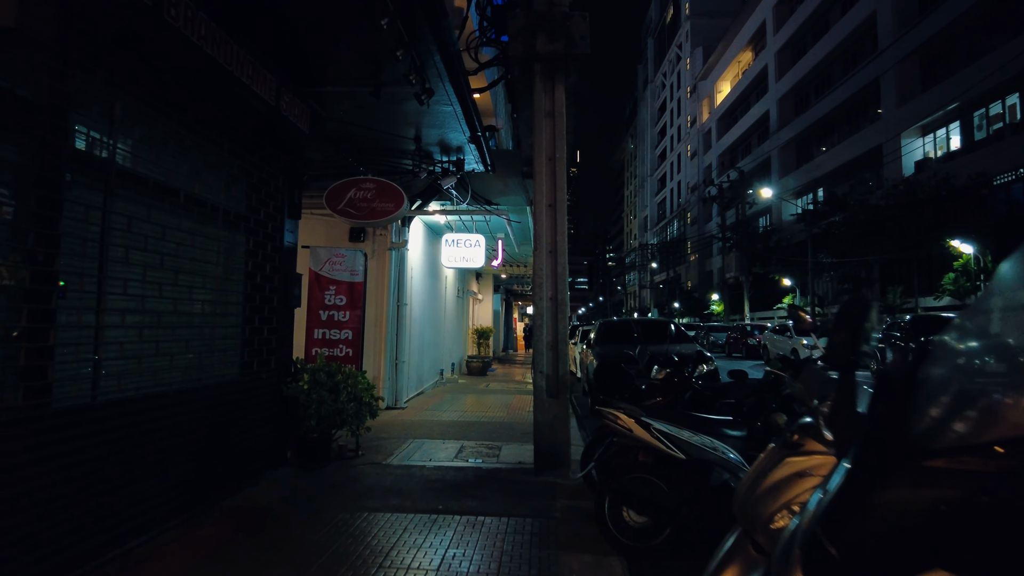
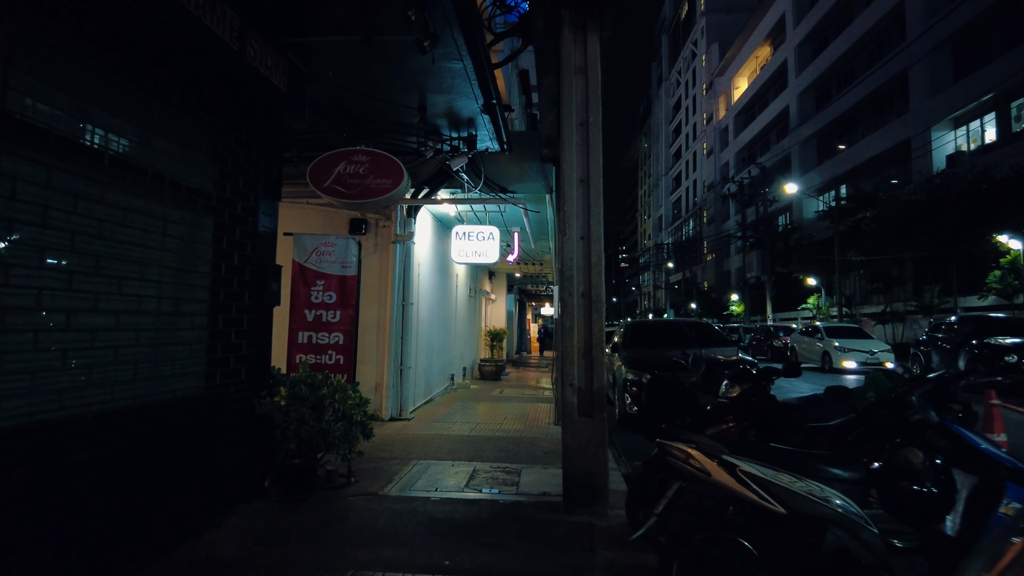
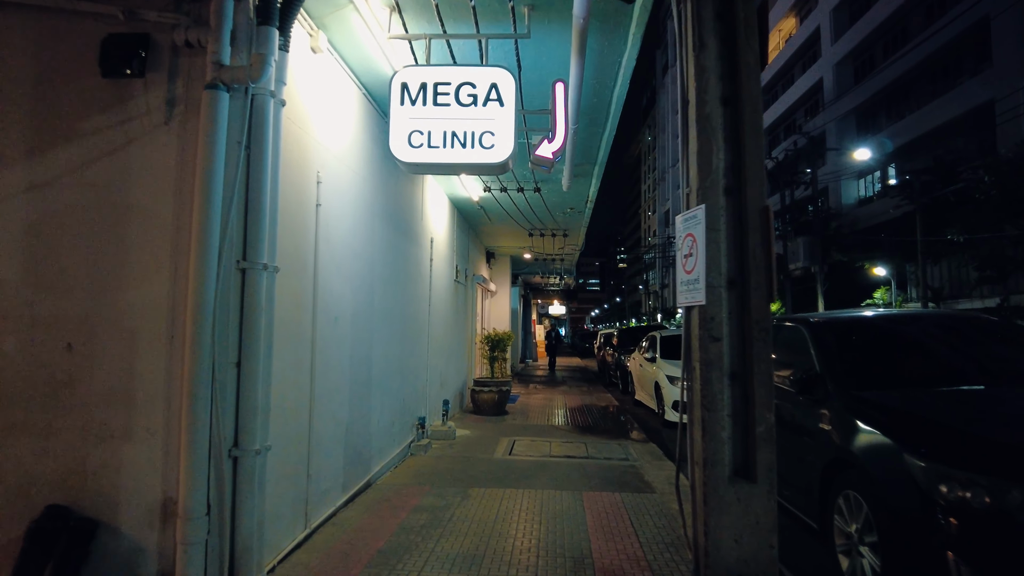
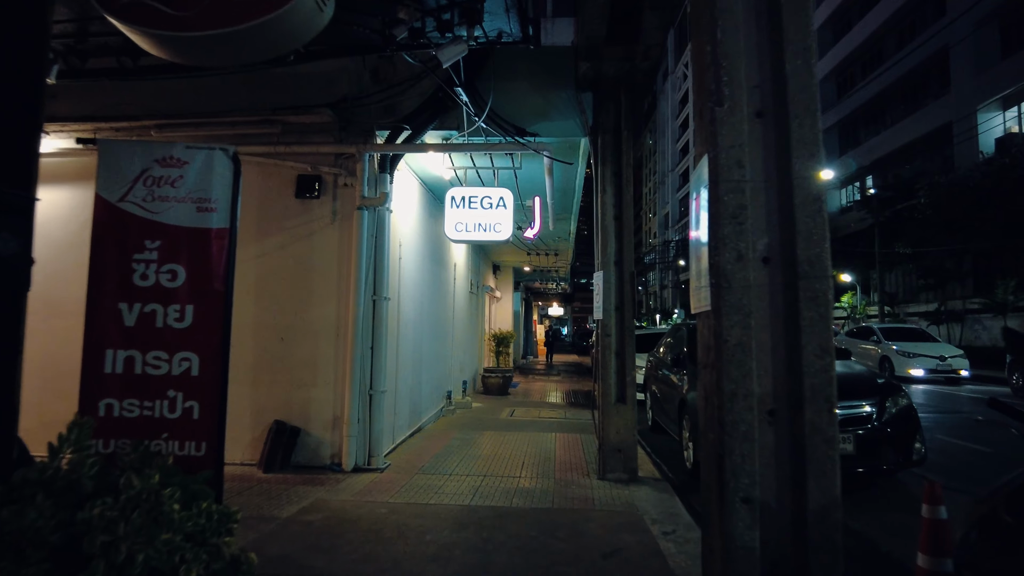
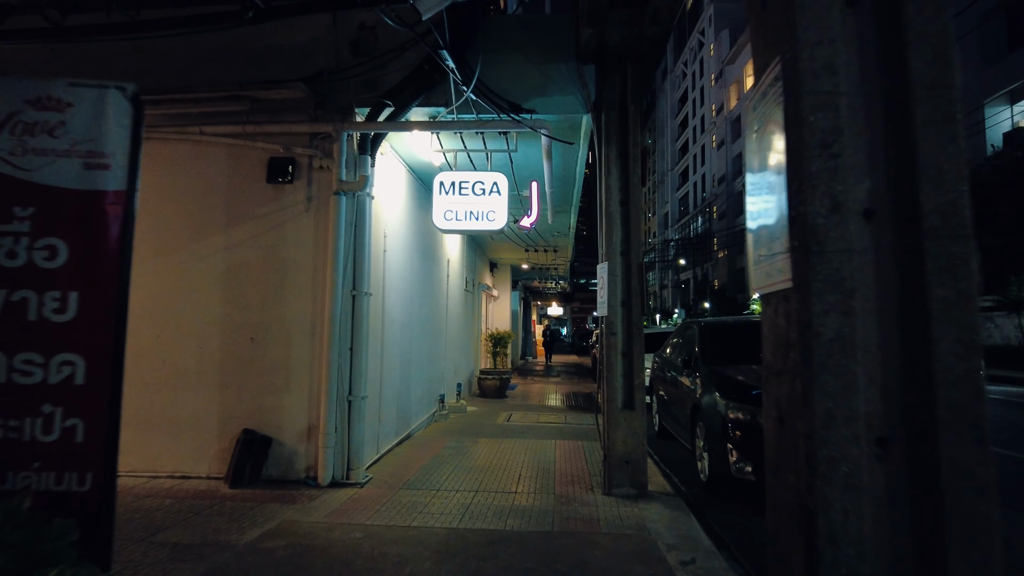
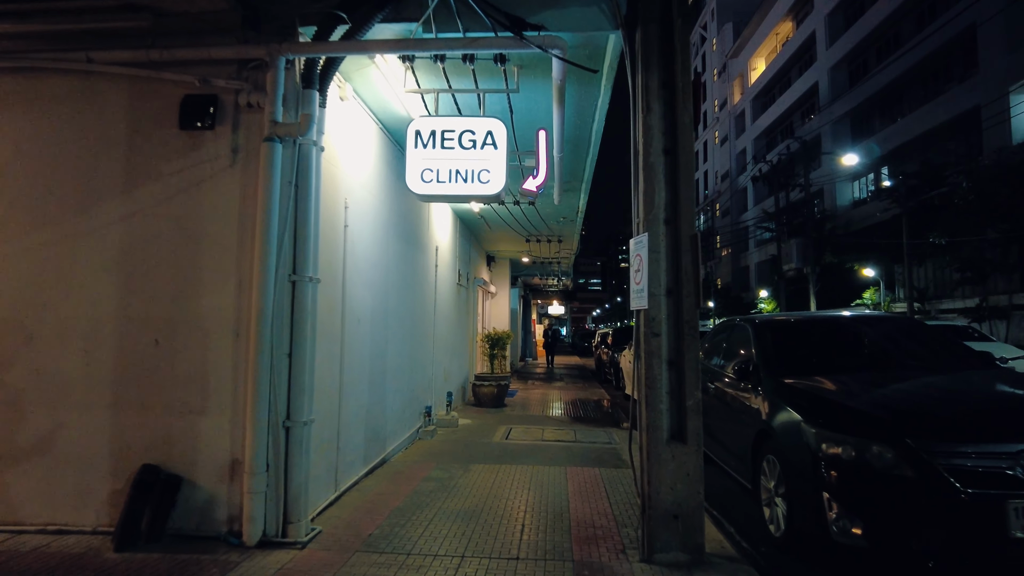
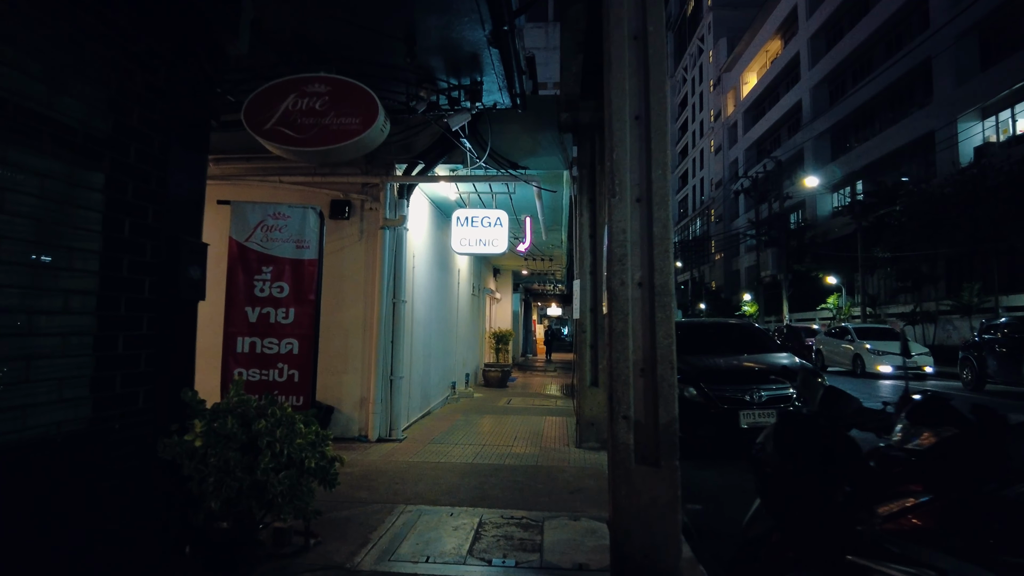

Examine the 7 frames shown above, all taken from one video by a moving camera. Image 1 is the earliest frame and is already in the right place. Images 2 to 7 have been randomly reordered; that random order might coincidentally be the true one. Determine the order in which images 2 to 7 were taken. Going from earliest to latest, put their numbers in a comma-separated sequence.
2, 7, 4, 5, 6, 3
